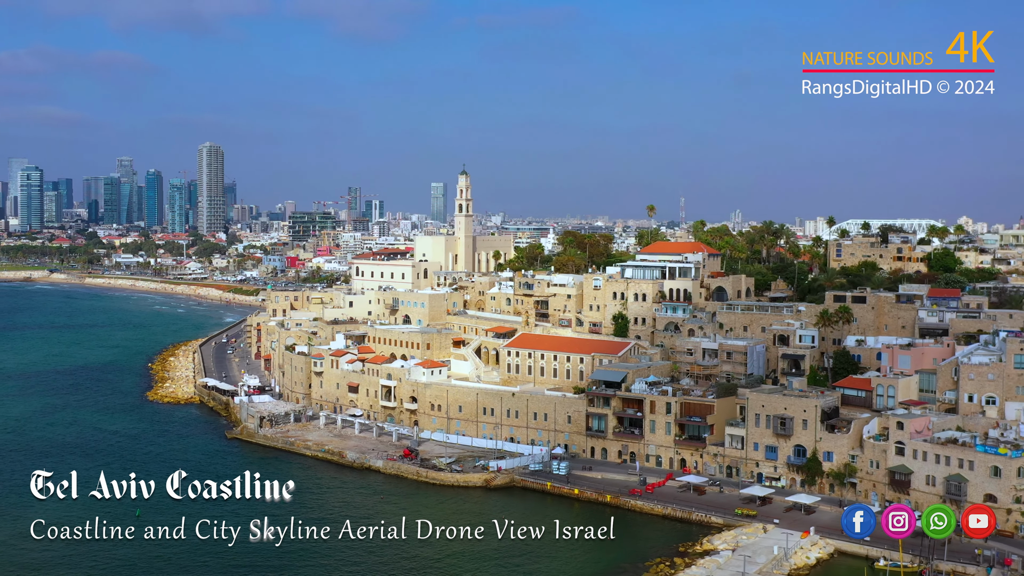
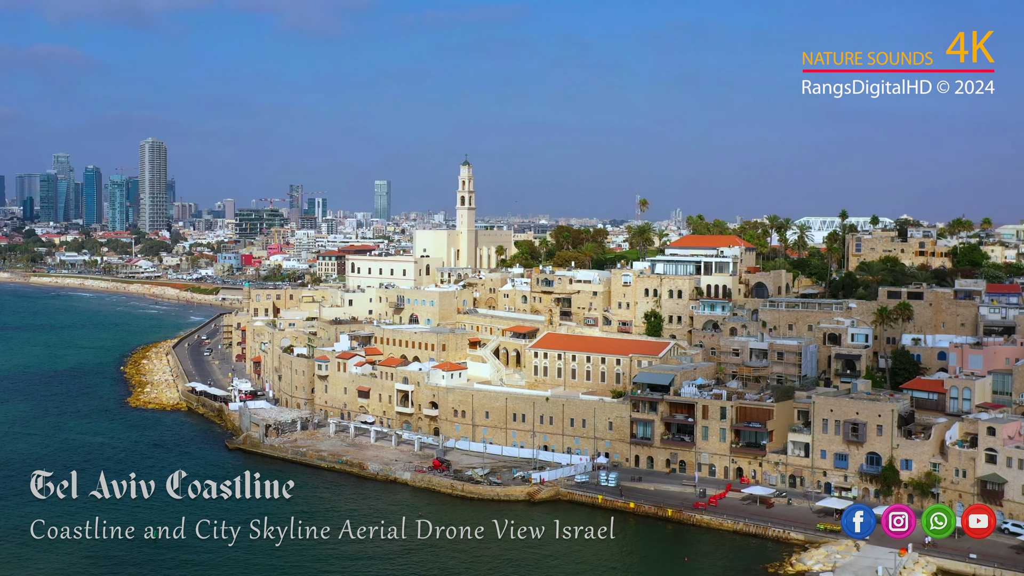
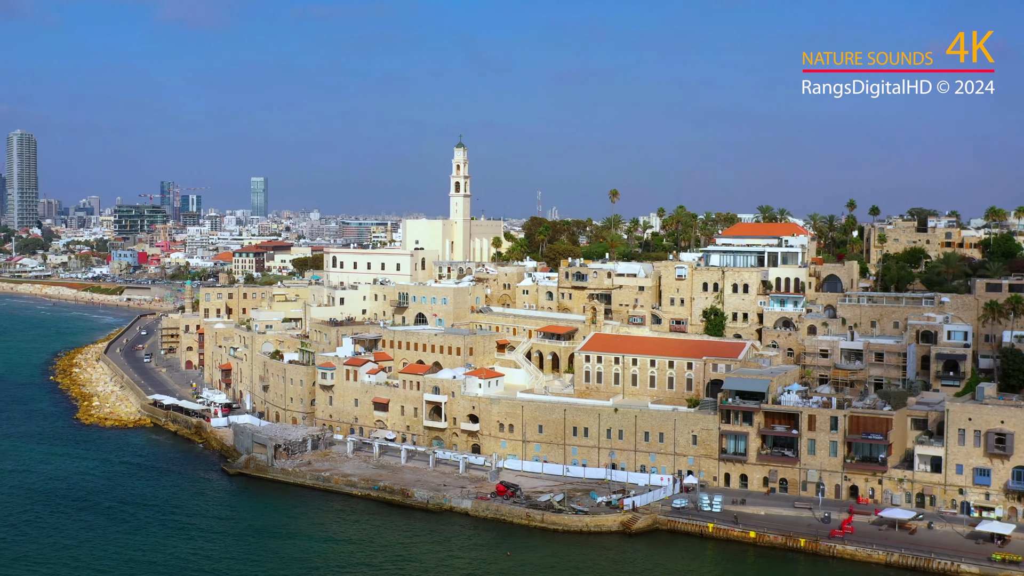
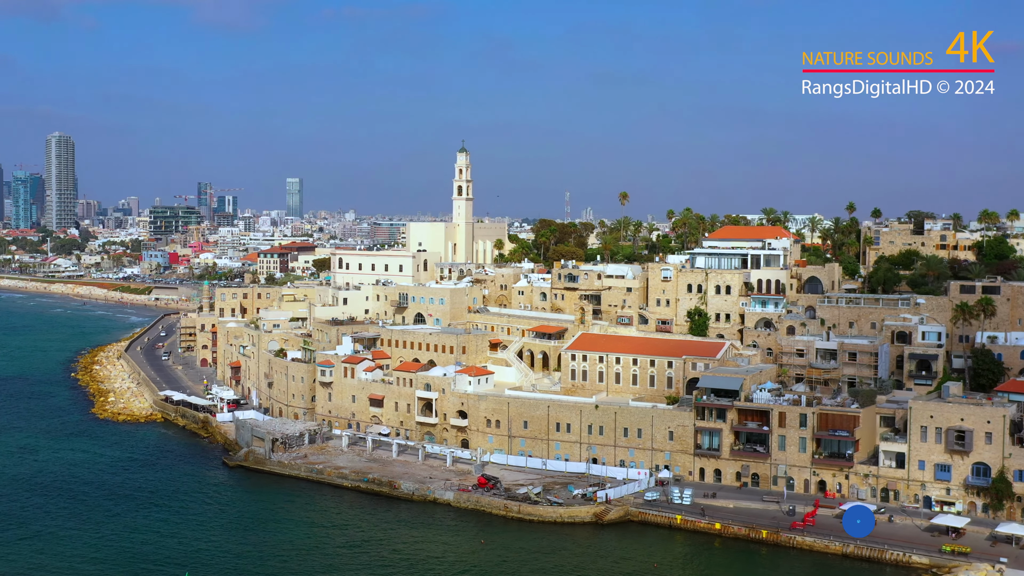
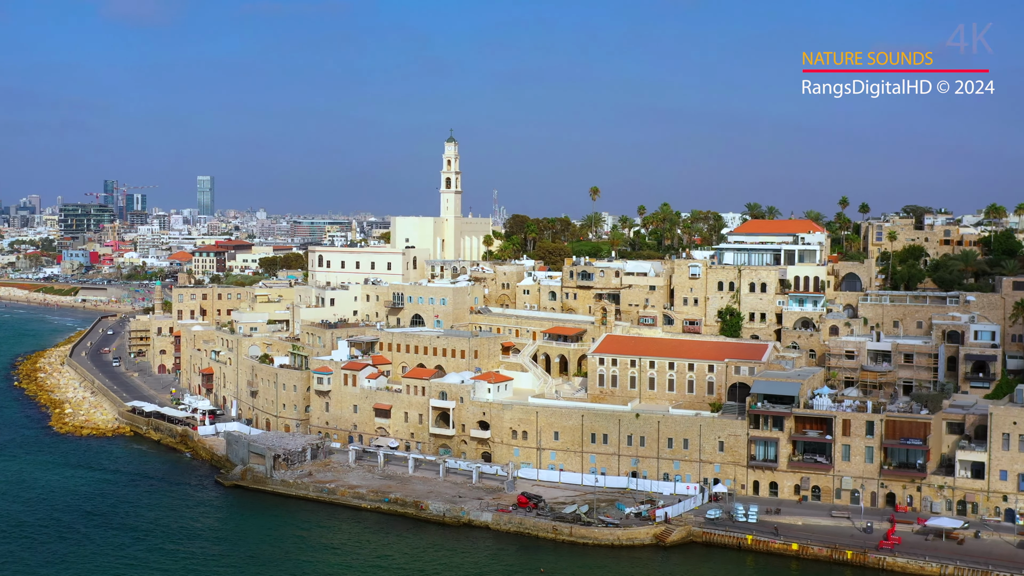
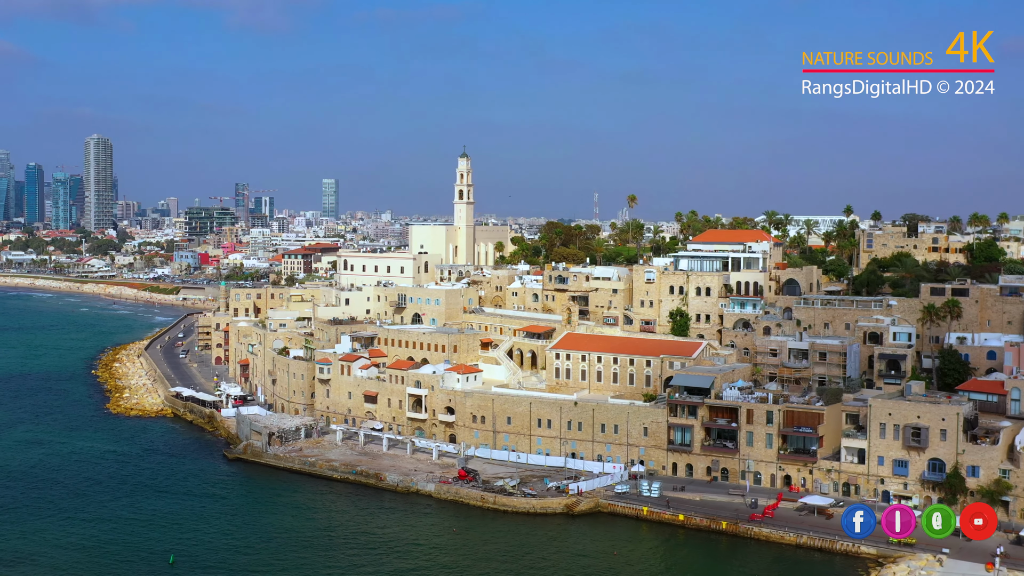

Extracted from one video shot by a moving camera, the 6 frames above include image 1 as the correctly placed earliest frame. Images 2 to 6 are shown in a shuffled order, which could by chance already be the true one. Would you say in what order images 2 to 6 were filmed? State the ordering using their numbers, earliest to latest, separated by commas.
2, 6, 4, 3, 5
